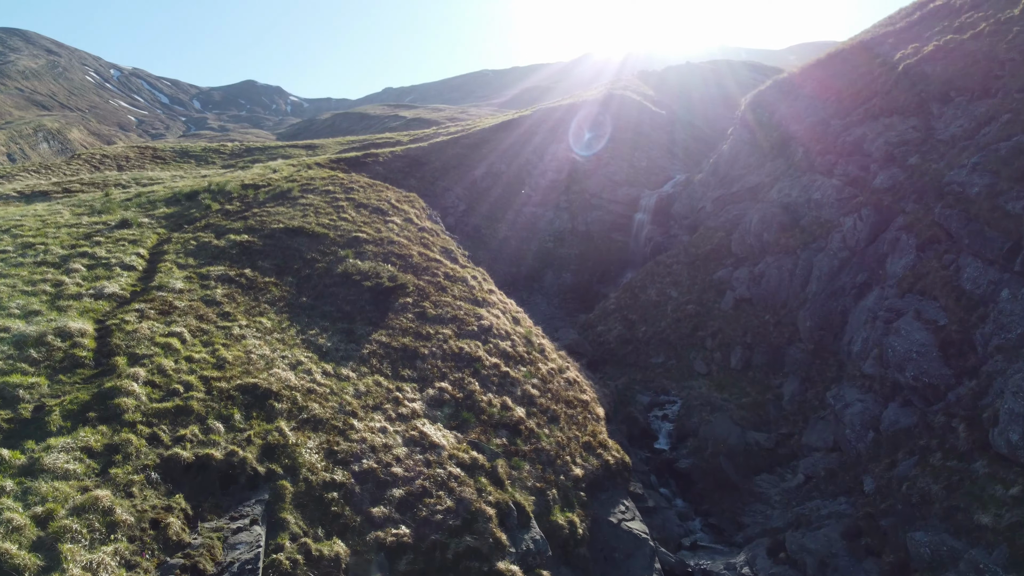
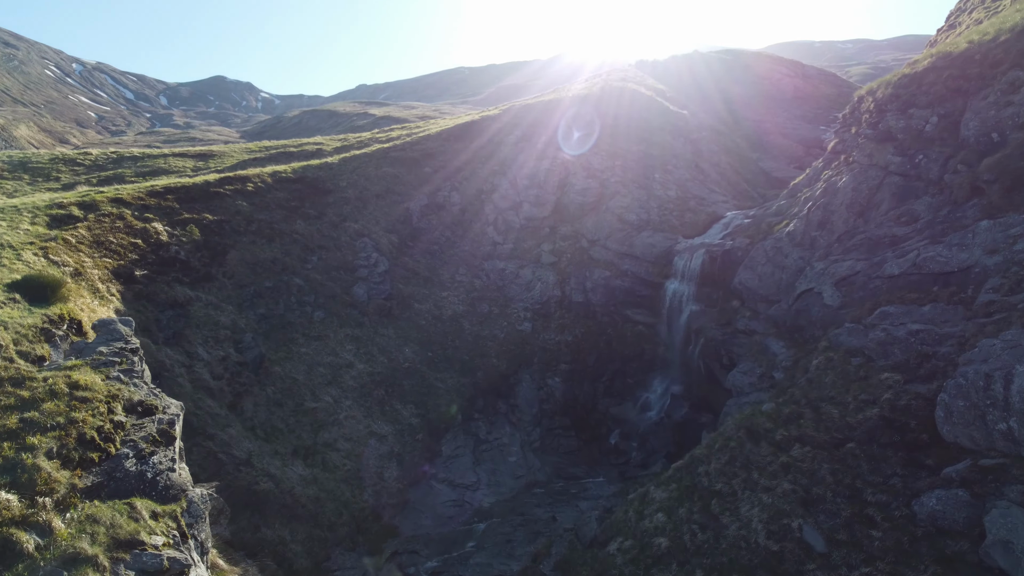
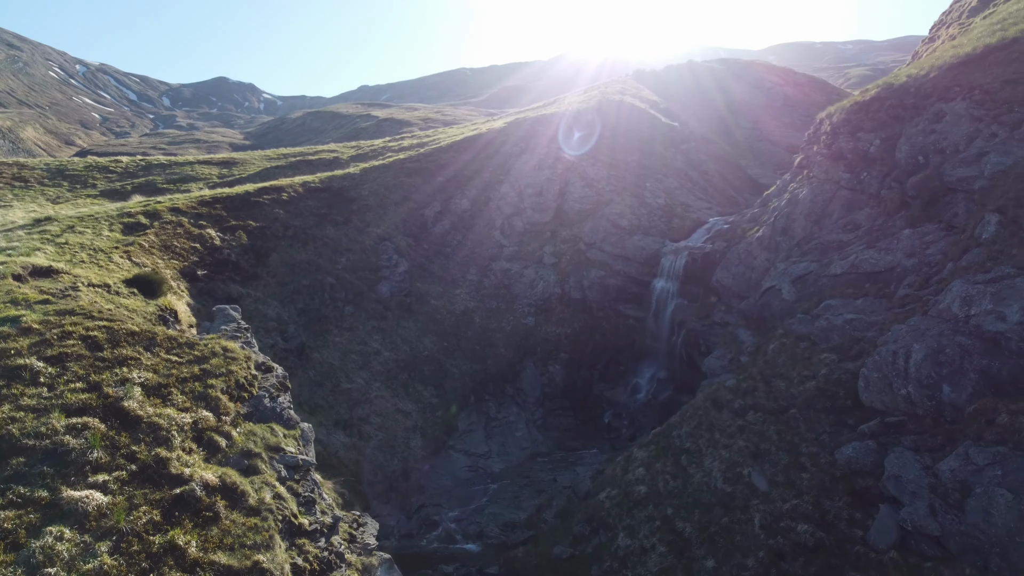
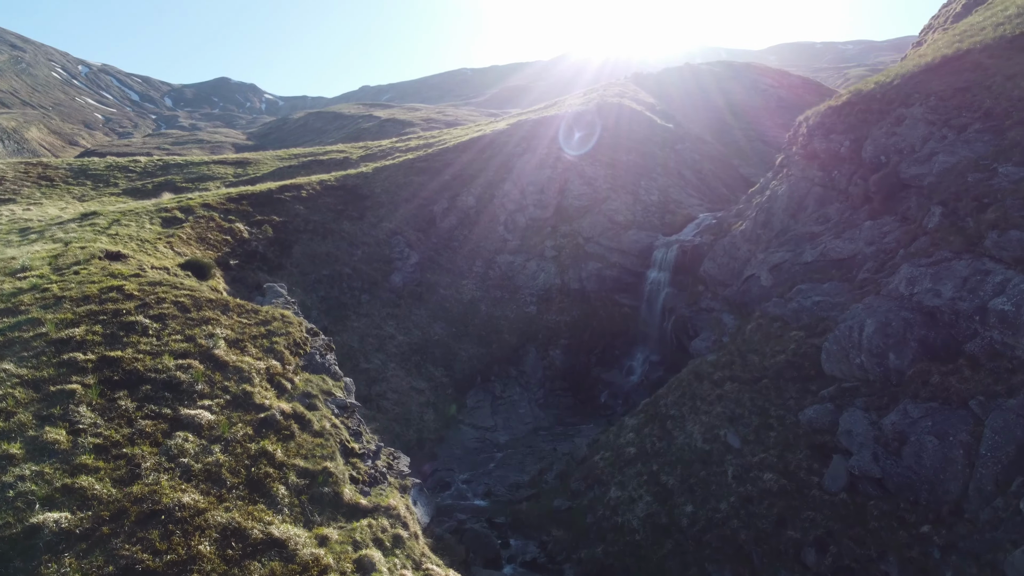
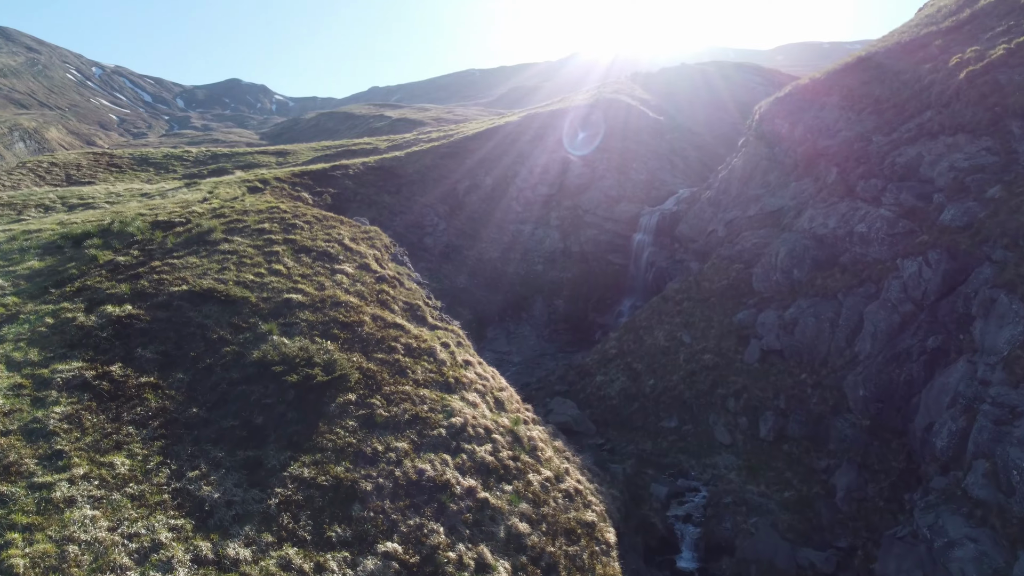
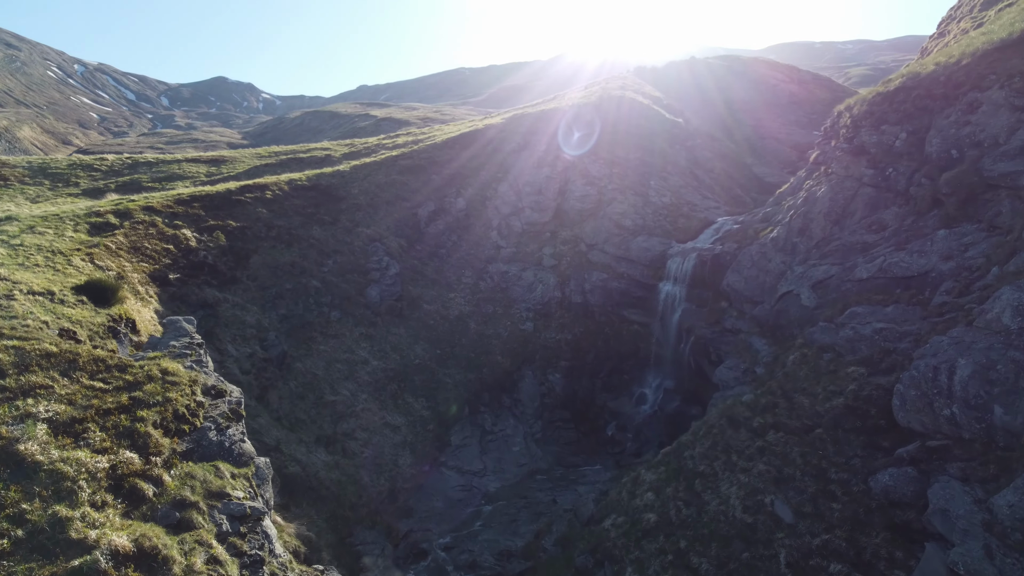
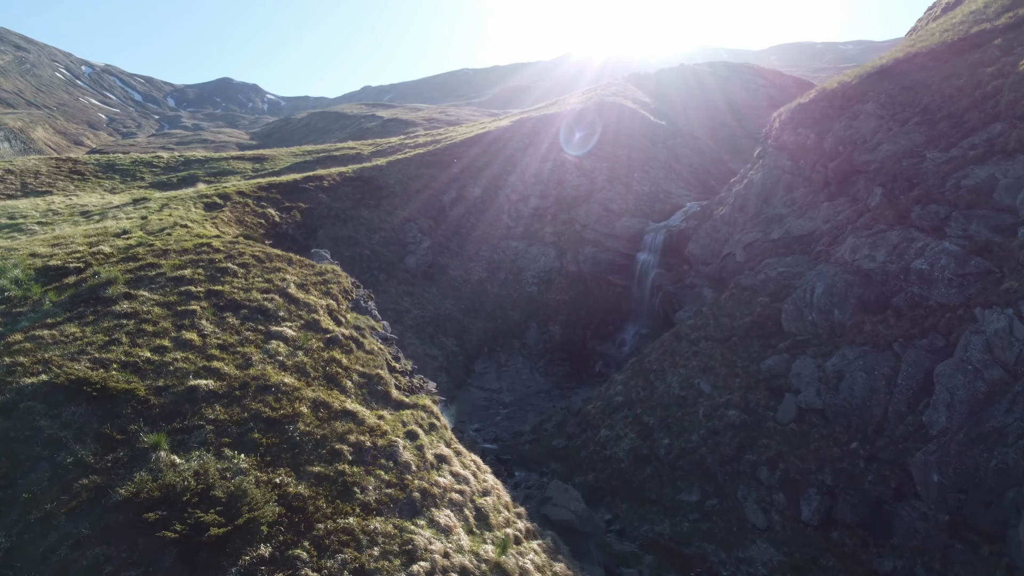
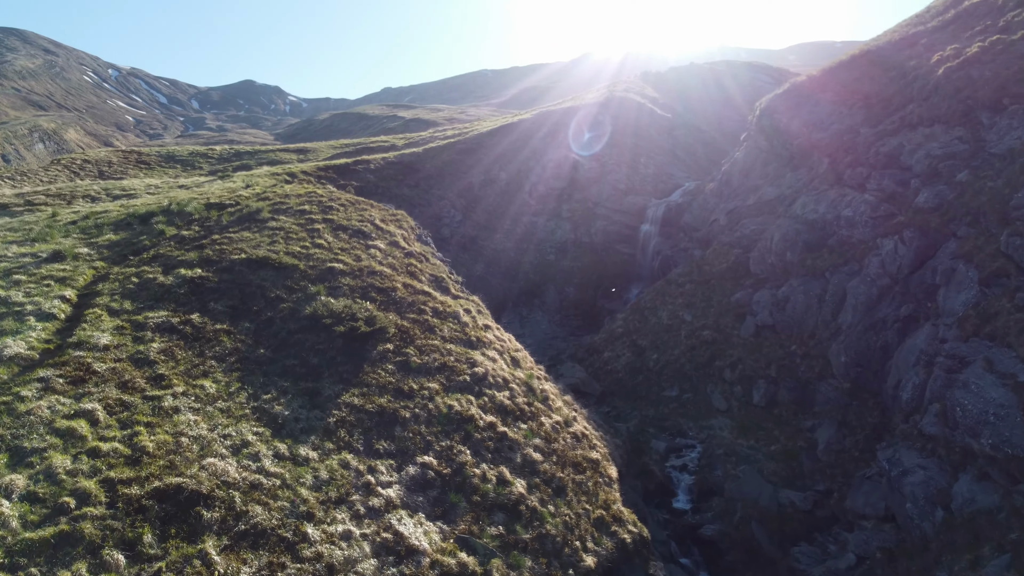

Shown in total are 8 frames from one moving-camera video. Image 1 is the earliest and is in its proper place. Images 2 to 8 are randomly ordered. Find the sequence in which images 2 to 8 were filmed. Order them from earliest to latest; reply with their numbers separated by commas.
8, 5, 7, 4, 3, 6, 2
